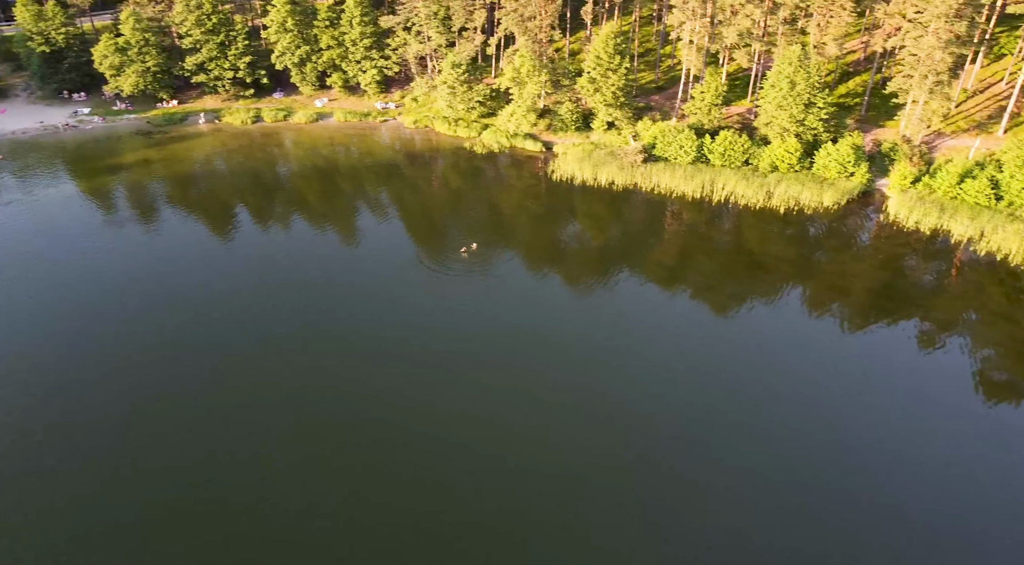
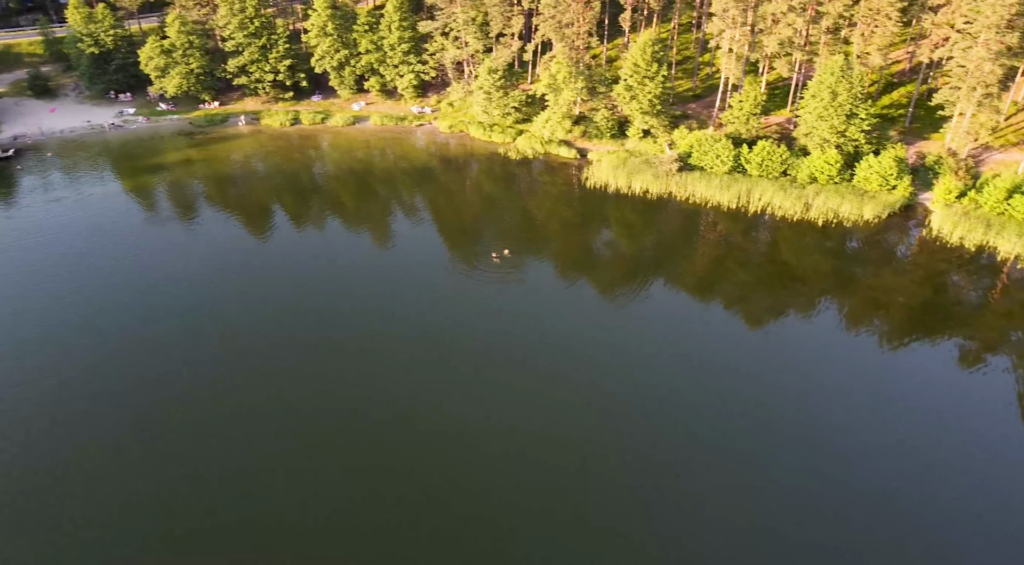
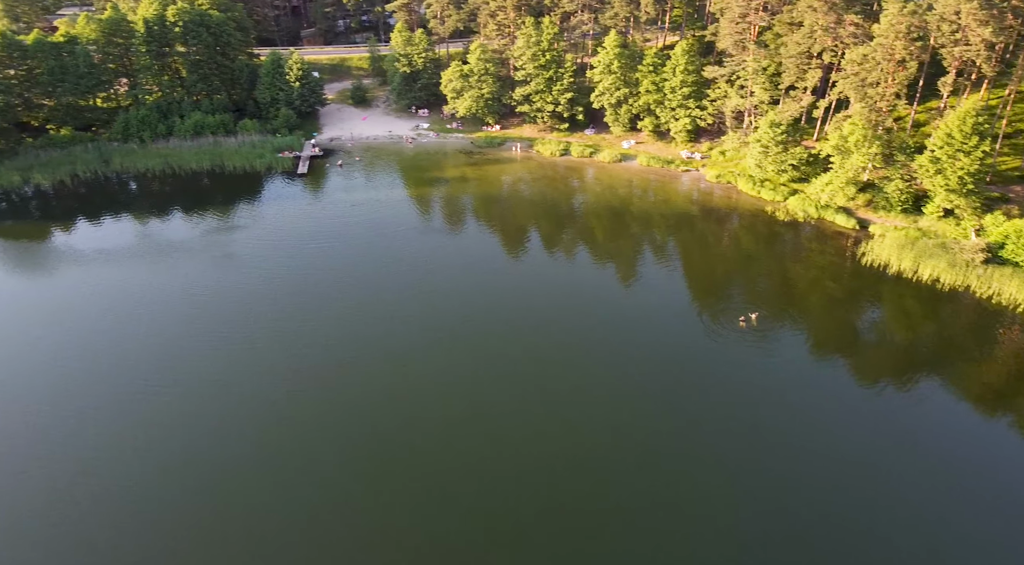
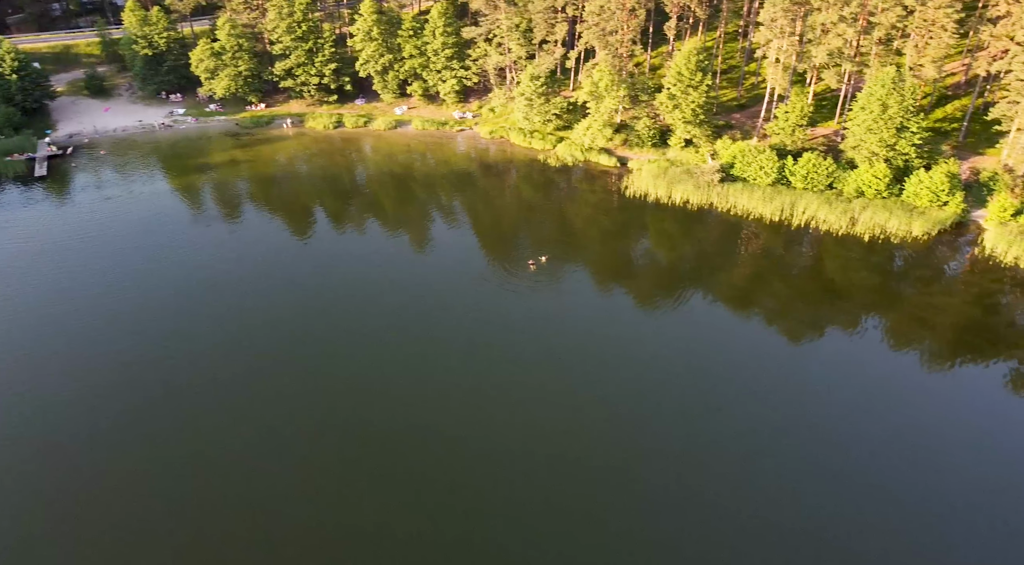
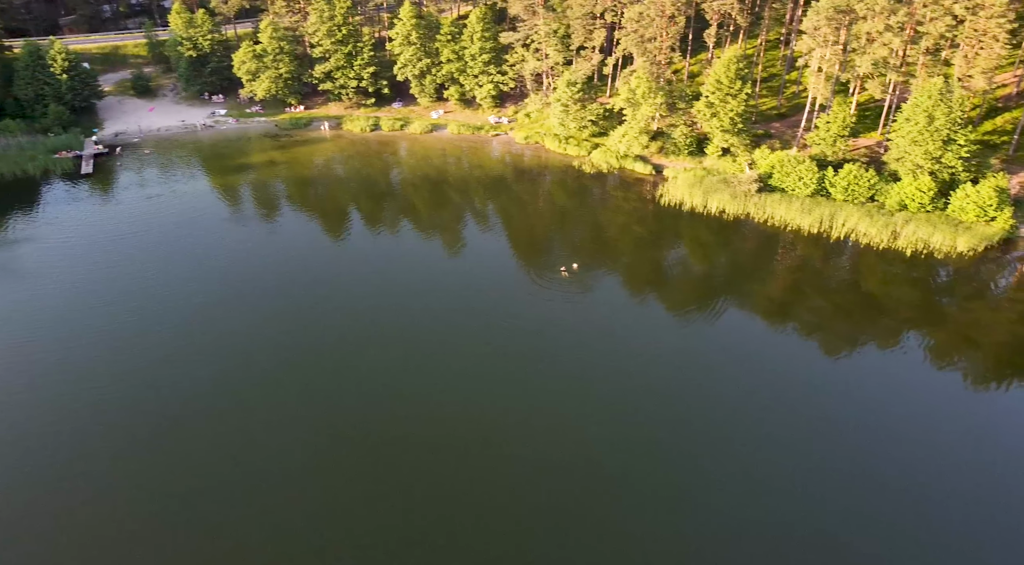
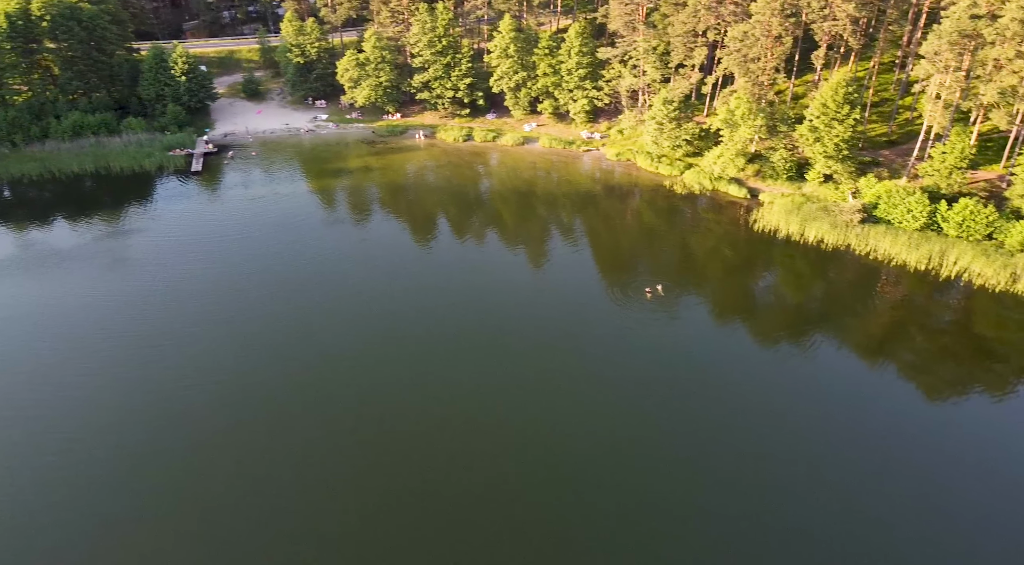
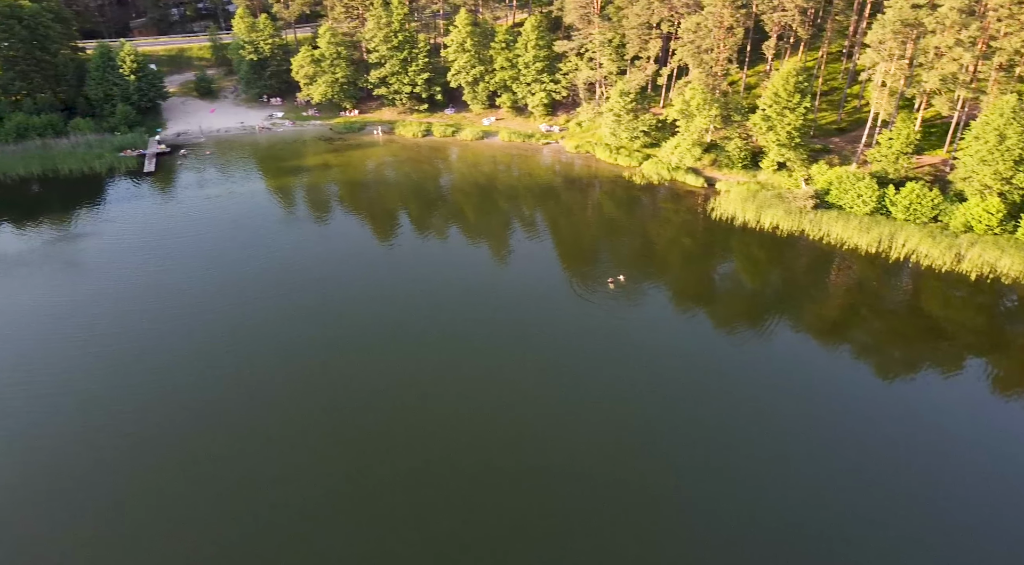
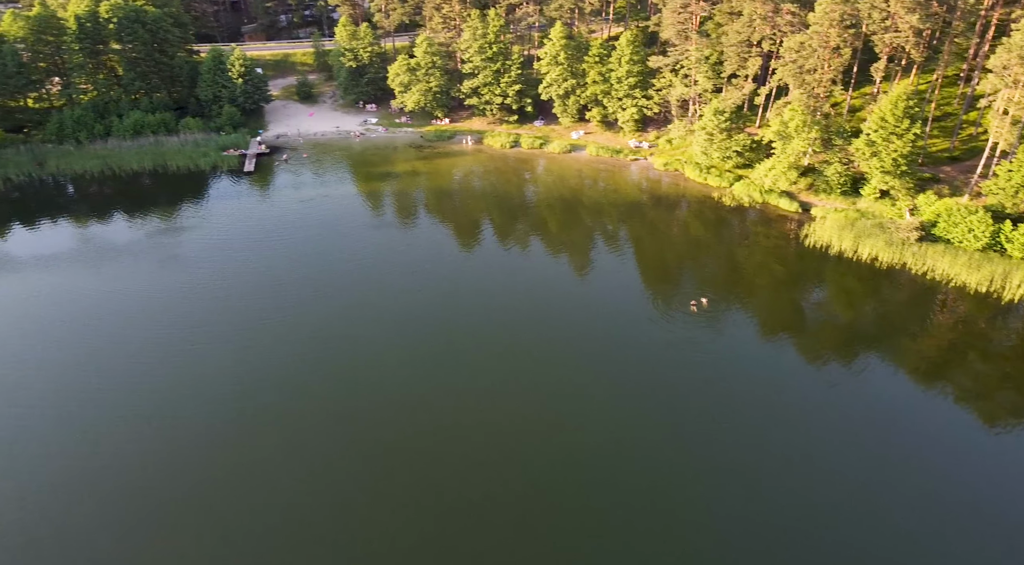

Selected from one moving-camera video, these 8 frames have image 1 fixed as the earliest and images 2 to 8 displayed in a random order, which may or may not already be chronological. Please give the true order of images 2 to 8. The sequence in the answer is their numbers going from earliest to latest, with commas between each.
2, 4, 5, 7, 6, 8, 3
